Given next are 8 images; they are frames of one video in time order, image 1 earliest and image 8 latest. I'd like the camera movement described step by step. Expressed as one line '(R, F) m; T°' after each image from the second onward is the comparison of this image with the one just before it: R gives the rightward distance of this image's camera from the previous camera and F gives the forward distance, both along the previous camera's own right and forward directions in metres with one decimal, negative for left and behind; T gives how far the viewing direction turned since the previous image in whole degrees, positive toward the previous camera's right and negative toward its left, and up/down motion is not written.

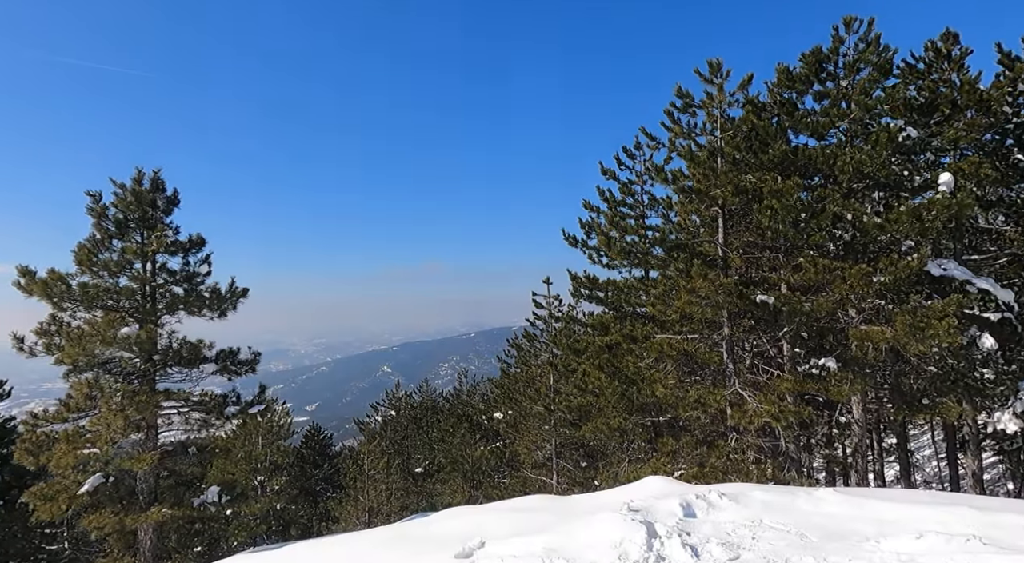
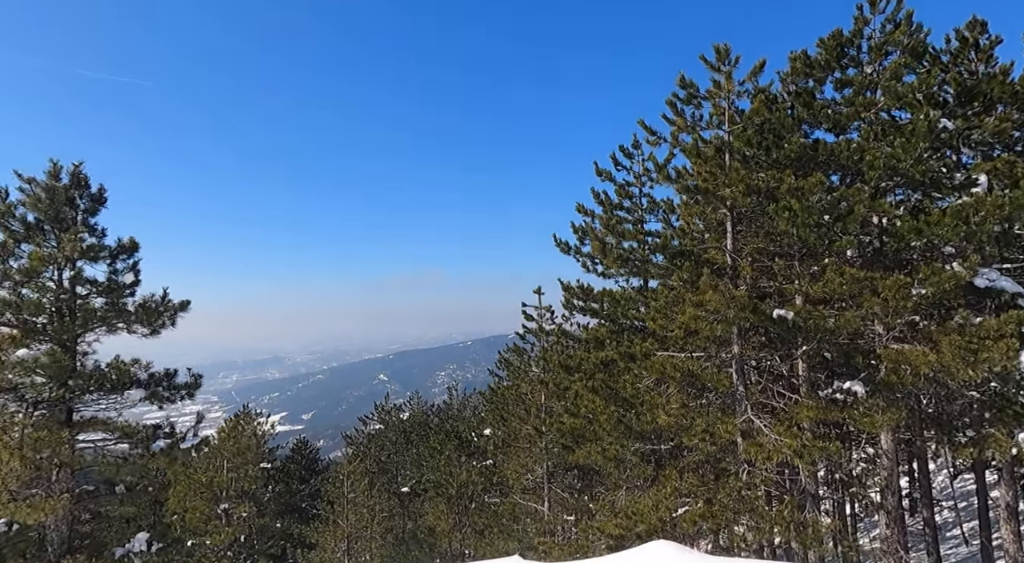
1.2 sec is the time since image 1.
(+0.3, +1.7) m; 0°
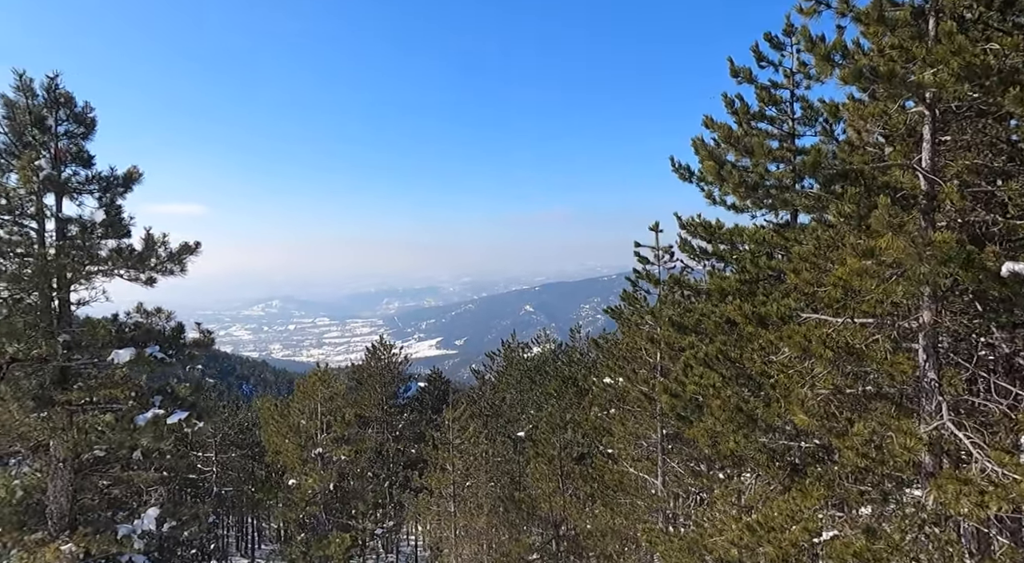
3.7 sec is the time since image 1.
(+1.0, +3.3) m; -13°
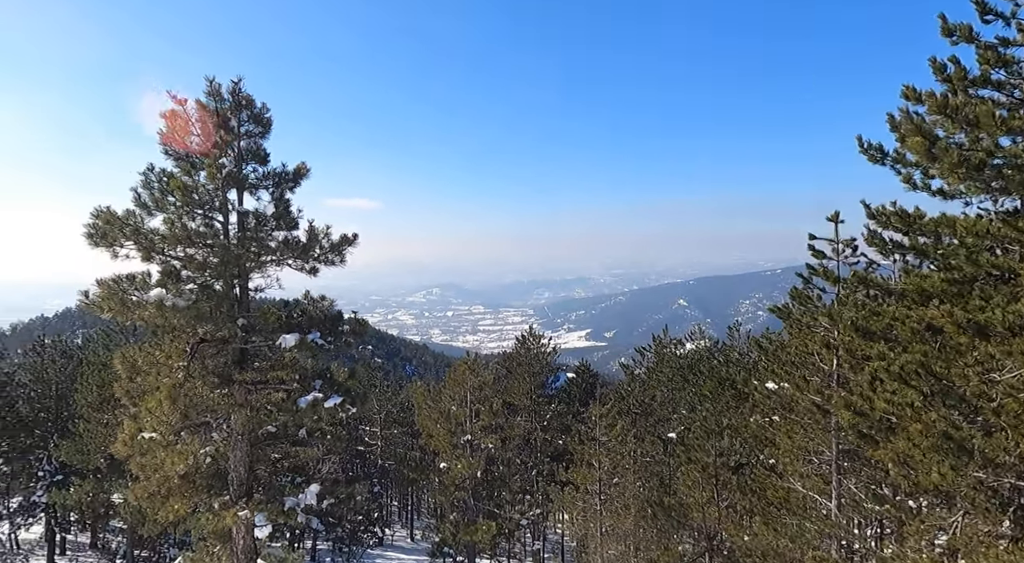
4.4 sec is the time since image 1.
(-0.1, +0.5) m; -14°
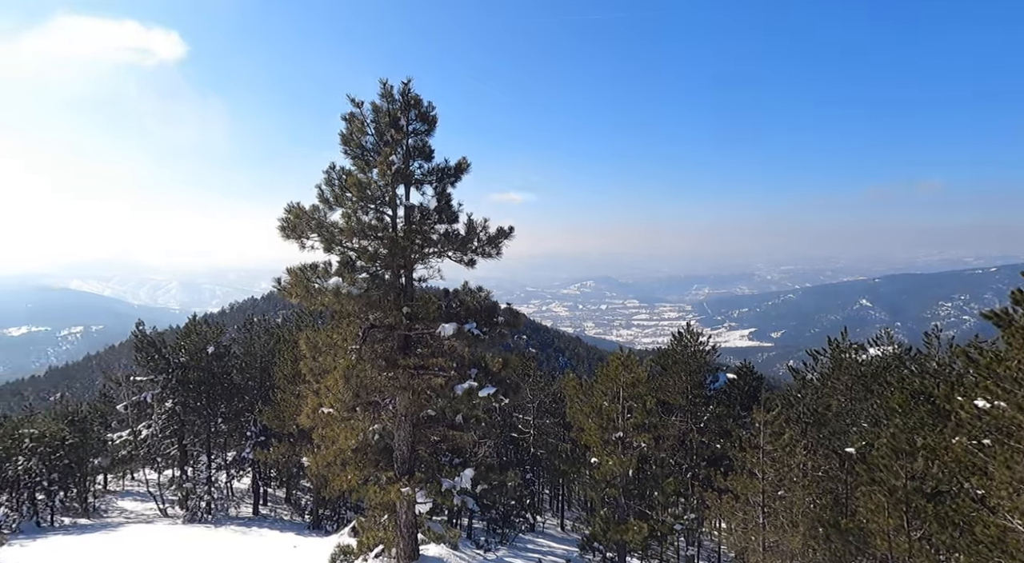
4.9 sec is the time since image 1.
(0.0, +0.2) m; -14°
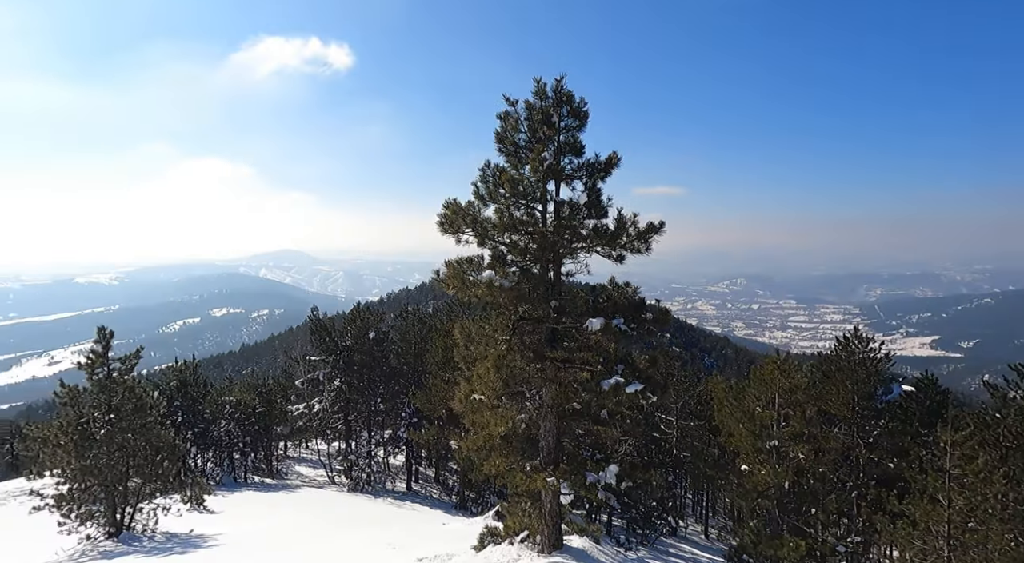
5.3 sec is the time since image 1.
(-0.1, -0.1) m; -13°
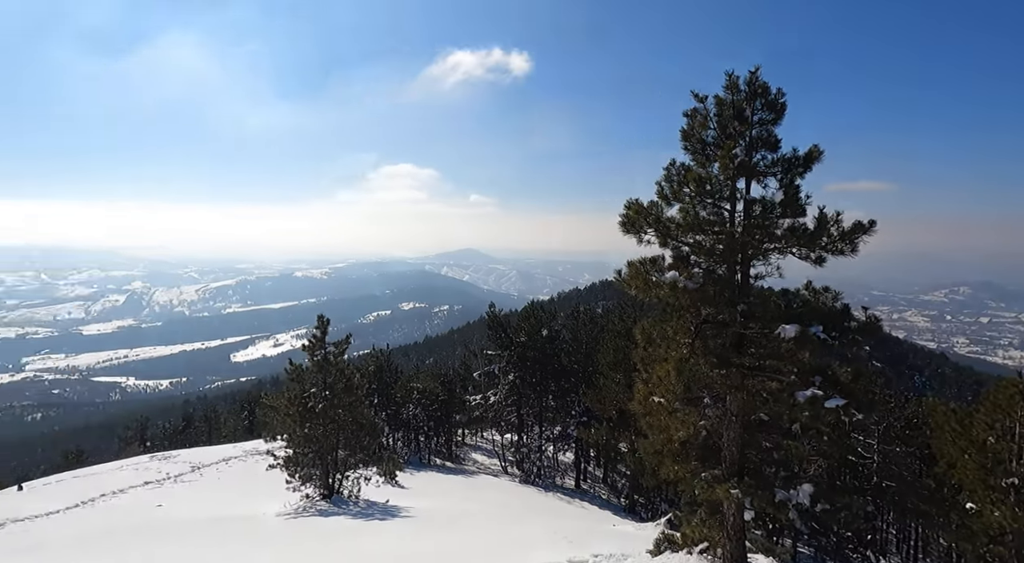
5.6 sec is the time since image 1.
(-0.2, -0.1) m; -16°
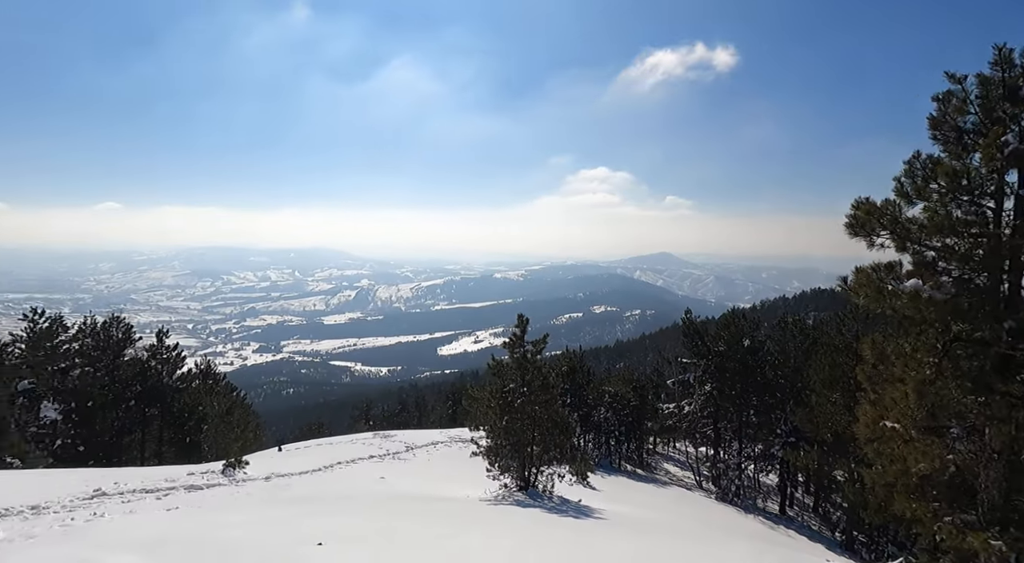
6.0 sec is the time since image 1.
(-0.2, 0.0) m; -18°
